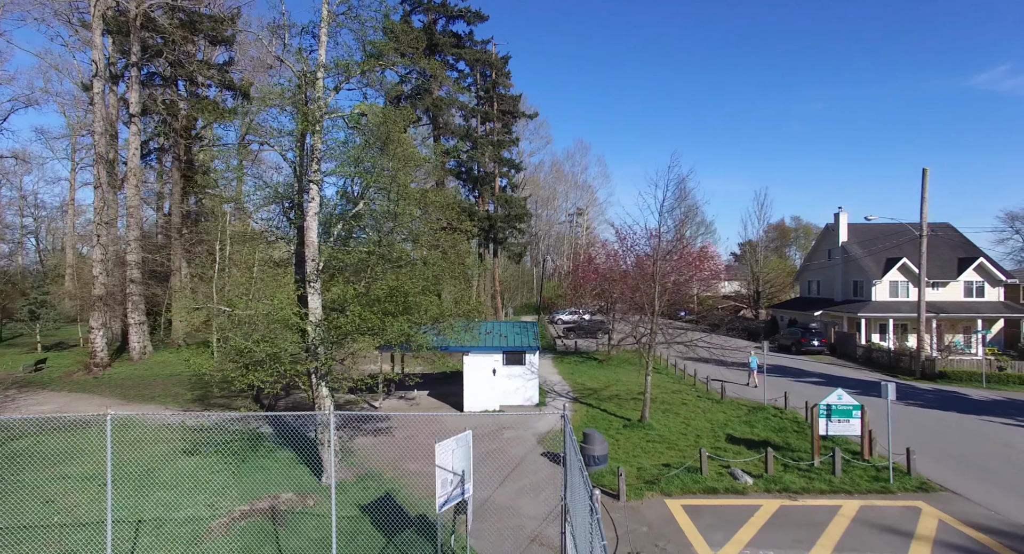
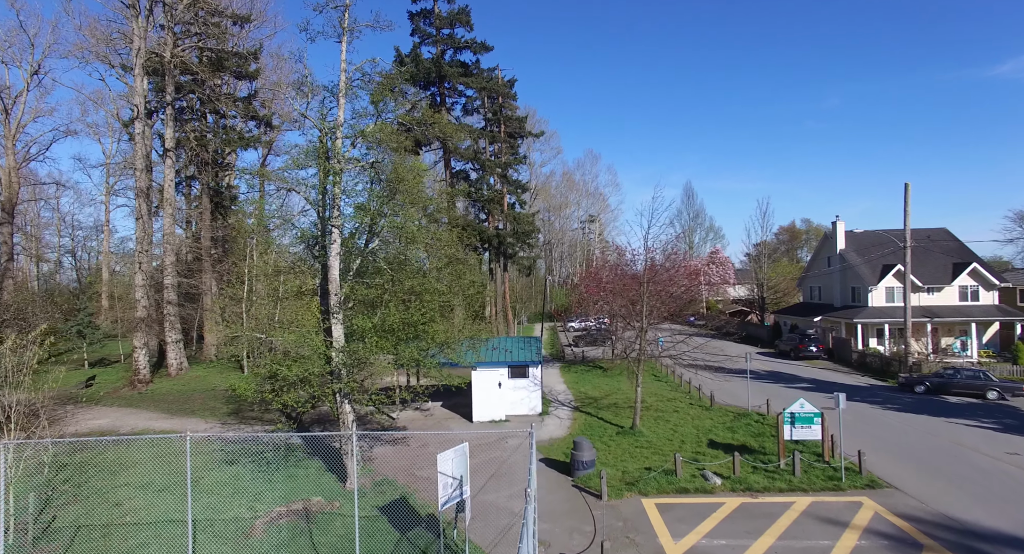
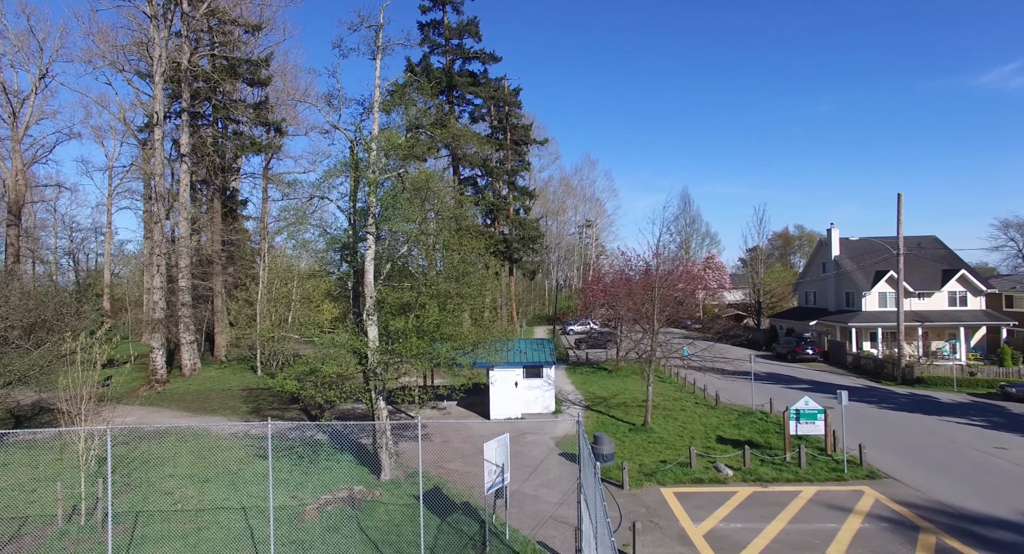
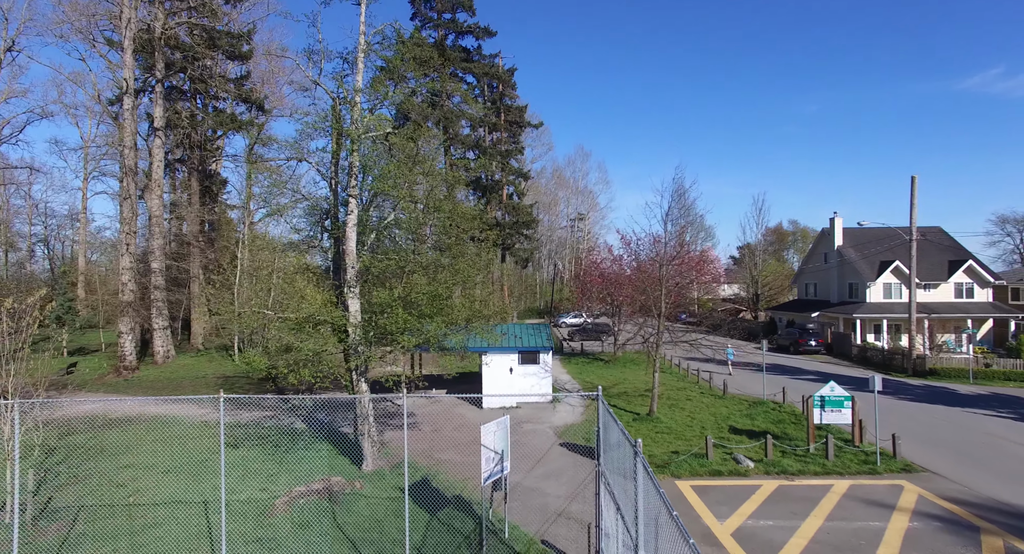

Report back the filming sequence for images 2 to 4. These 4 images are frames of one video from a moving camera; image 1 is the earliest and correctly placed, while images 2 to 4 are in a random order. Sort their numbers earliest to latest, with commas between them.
4, 3, 2
